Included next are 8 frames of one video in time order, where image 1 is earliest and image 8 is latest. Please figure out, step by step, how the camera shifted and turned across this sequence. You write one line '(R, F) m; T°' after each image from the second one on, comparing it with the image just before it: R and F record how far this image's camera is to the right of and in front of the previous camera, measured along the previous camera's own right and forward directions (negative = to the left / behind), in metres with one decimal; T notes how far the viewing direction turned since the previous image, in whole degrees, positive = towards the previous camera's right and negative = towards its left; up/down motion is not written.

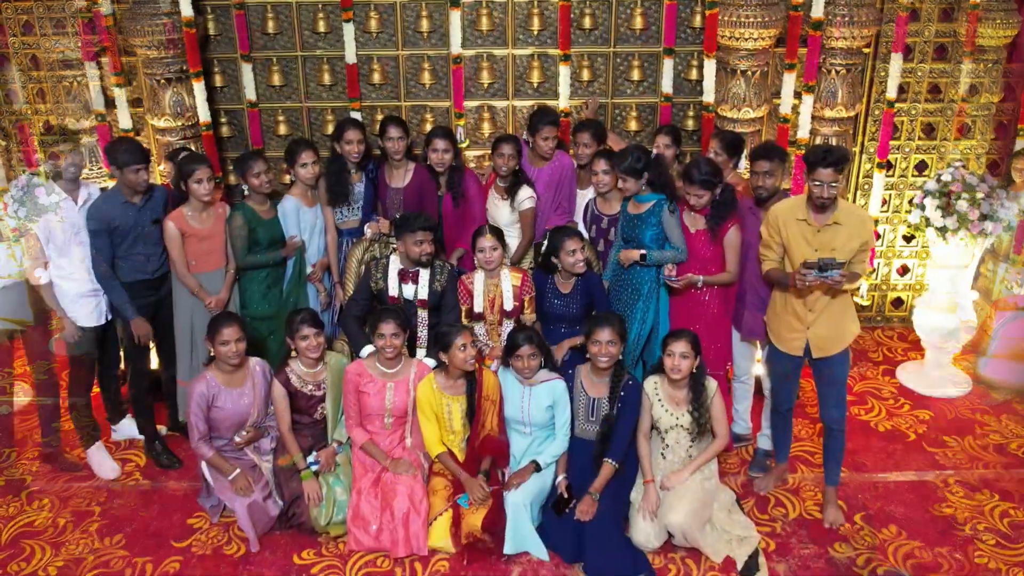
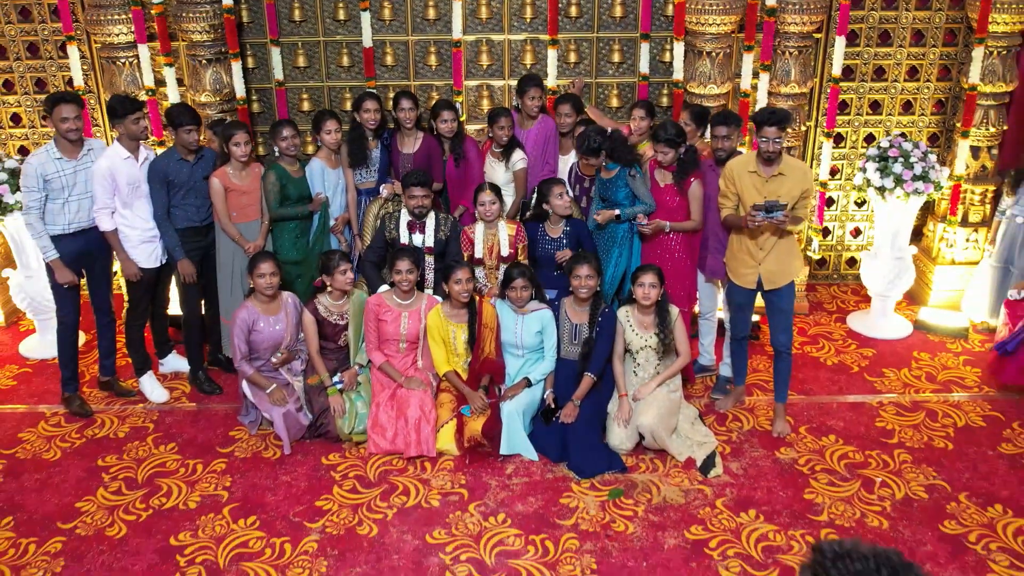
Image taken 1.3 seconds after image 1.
(0.0, -0.6) m; 0°
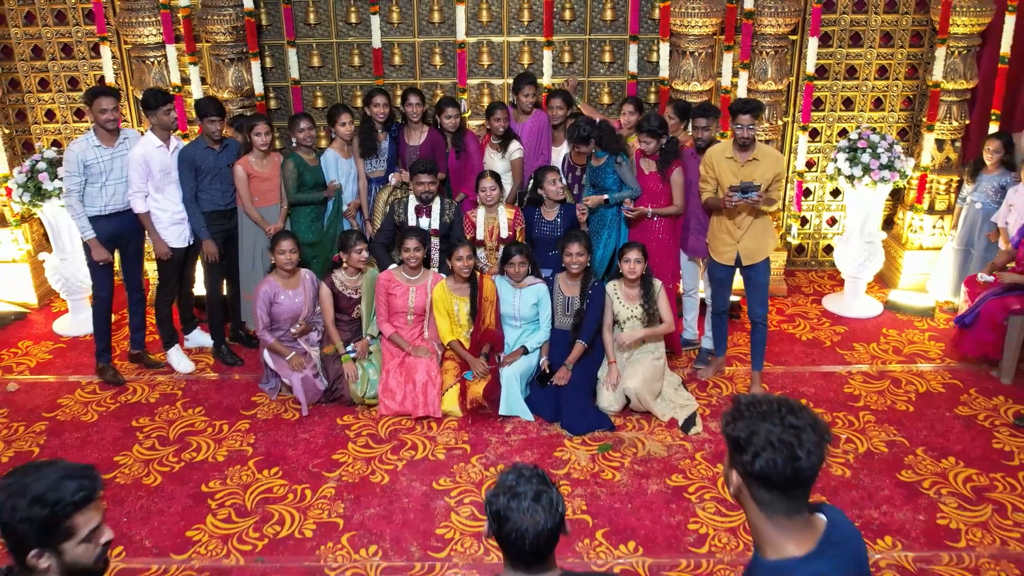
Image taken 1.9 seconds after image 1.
(0.0, -0.4) m; 0°
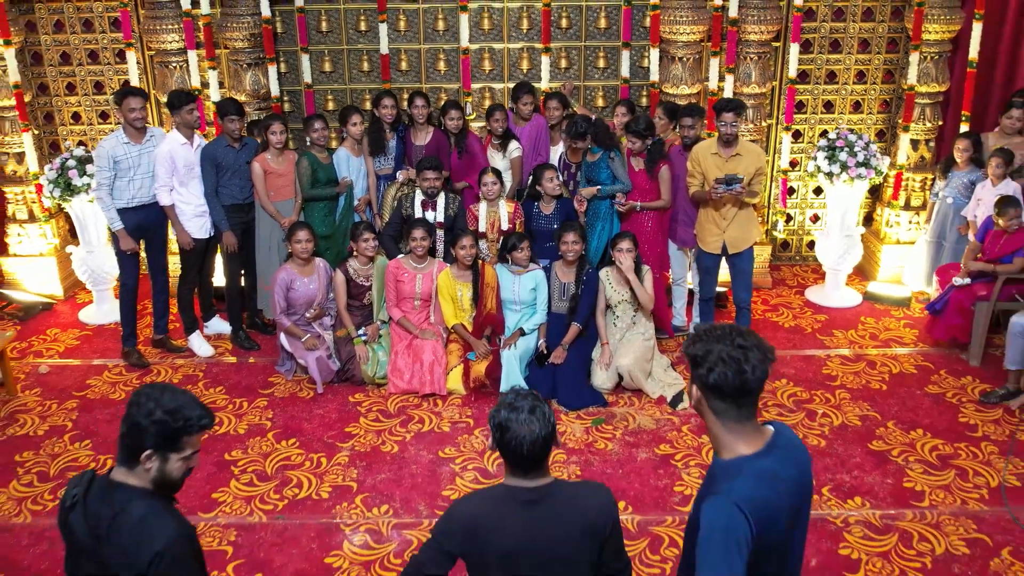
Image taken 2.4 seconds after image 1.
(0.0, -0.3) m; 0°
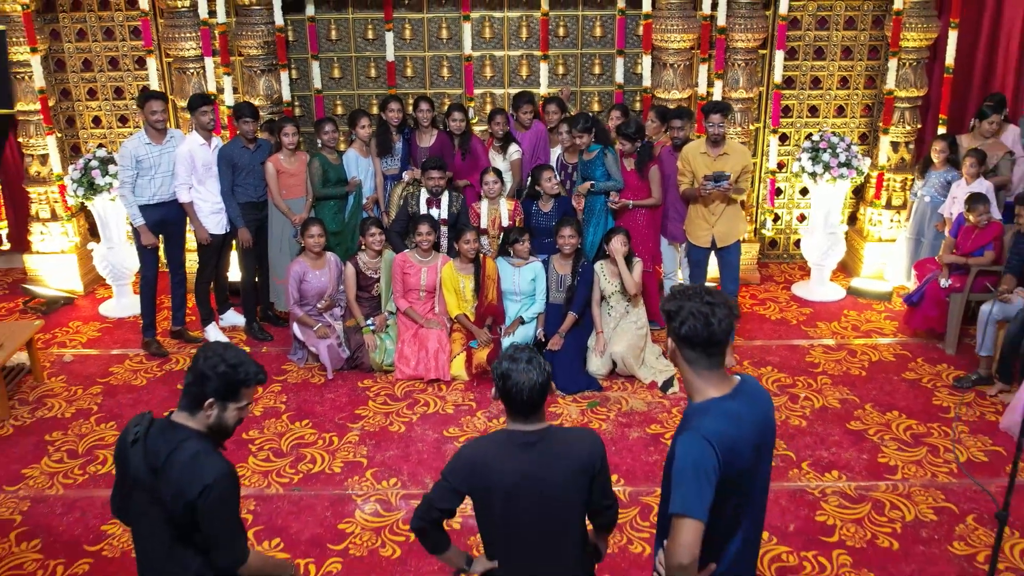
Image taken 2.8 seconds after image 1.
(0.0, -0.3) m; 0°
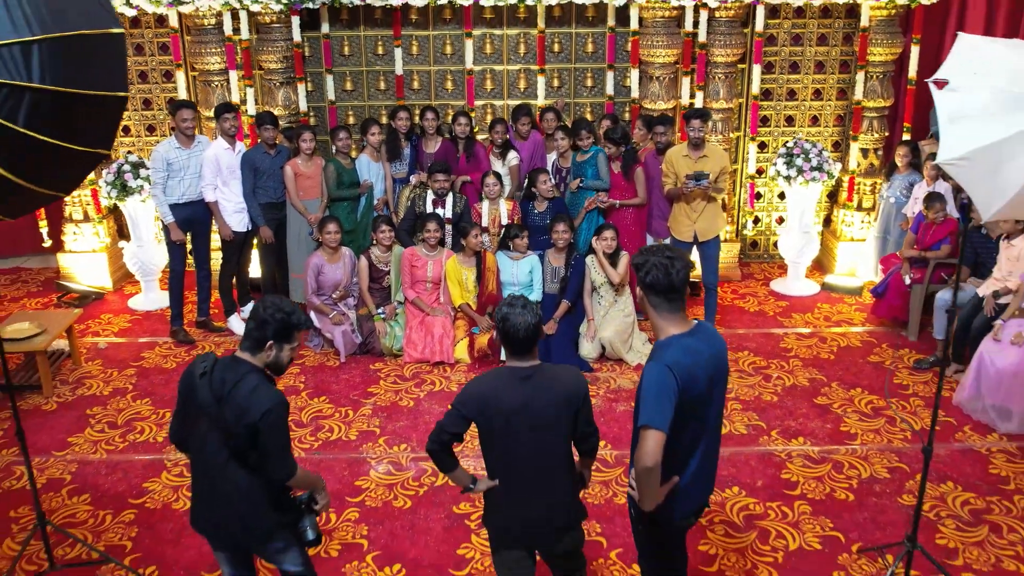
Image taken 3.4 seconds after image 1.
(0.0, -0.5) m; 0°
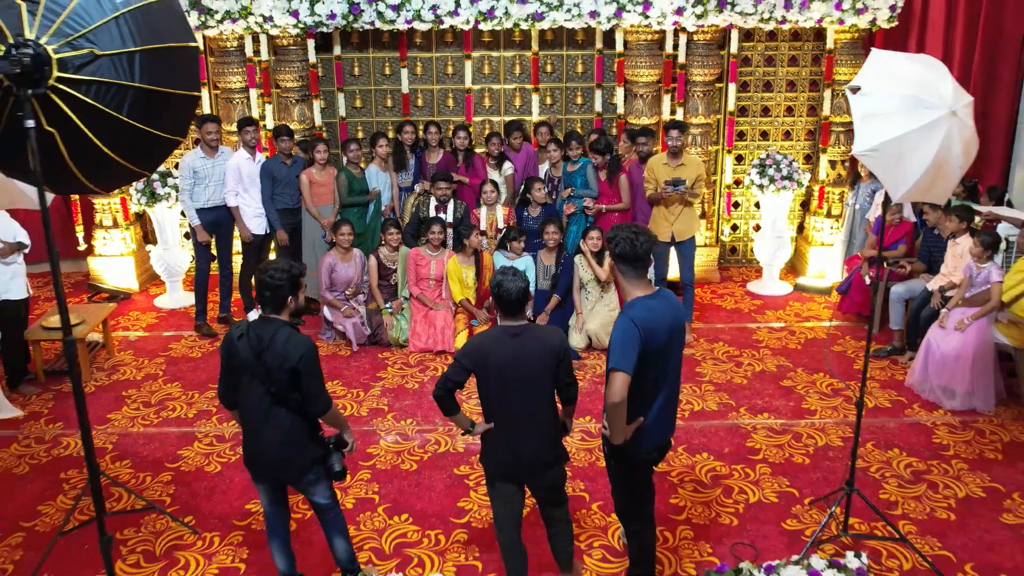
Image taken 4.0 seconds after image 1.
(0.0, -0.5) m; 0°
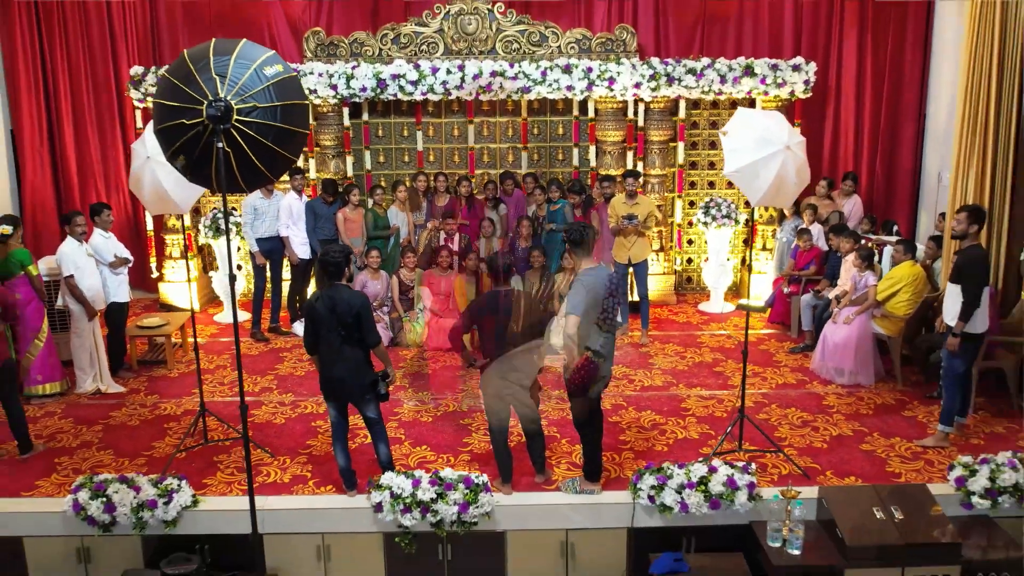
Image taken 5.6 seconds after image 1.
(0.0, -1.5) m; 0°
